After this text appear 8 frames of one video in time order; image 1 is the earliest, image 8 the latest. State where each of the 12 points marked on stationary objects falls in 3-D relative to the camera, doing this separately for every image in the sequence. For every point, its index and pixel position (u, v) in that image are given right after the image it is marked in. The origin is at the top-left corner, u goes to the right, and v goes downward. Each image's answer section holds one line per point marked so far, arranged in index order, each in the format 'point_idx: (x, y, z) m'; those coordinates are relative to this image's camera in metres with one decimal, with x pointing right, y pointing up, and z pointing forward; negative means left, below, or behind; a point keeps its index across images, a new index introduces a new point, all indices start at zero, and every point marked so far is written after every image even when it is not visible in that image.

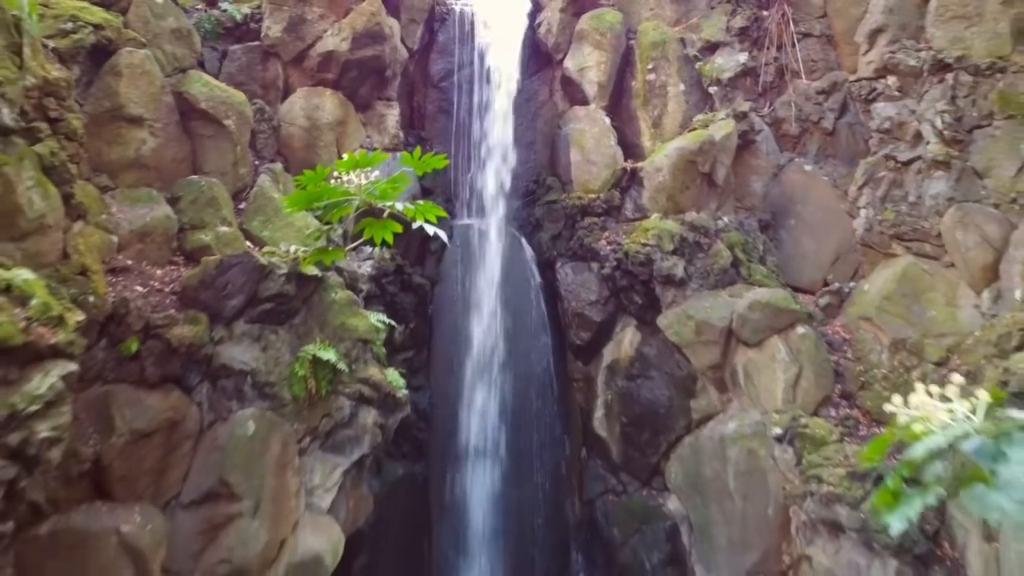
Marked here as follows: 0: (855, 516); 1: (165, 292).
0: (+2.7, -1.8, +6.3) m
1: (-2.4, 0.0, +5.5) m
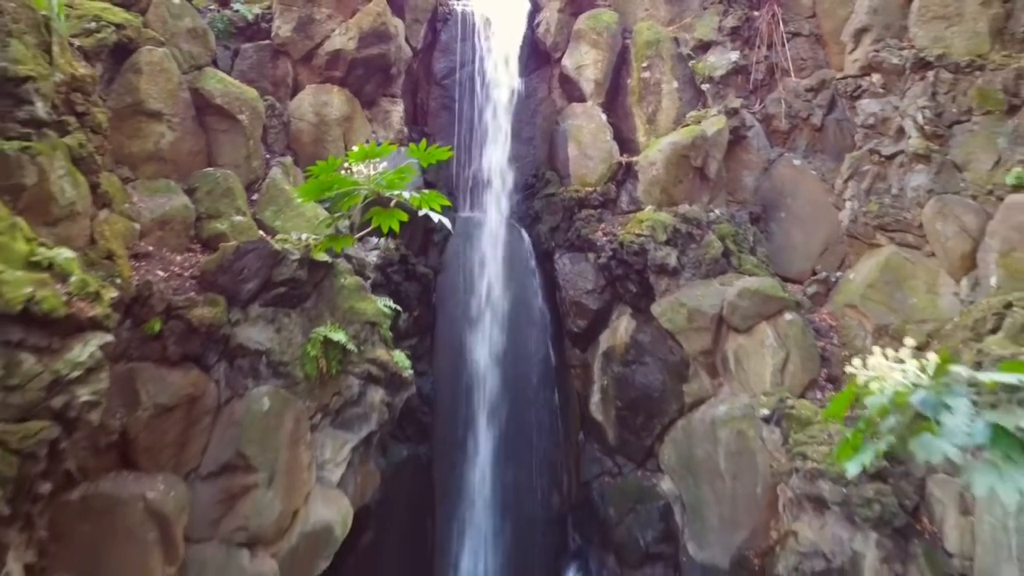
0: (+2.7, -1.7, +6.6) m
1: (-2.4, +0.1, +5.9) m
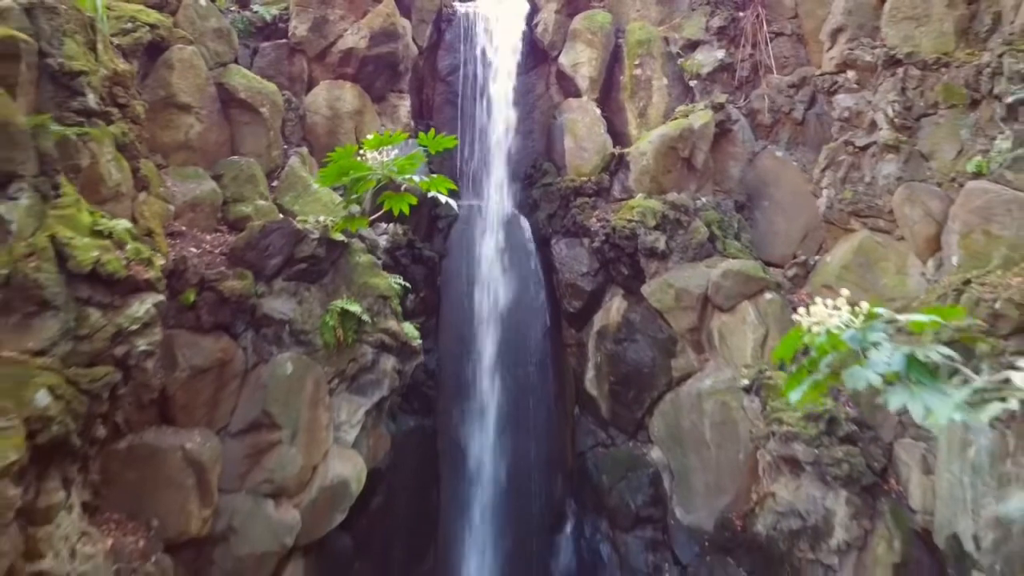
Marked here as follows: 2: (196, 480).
0: (+2.7, -1.5, +7.2) m
1: (-2.4, +0.3, +6.5) m
2: (-2.2, -1.4, +5.7) m
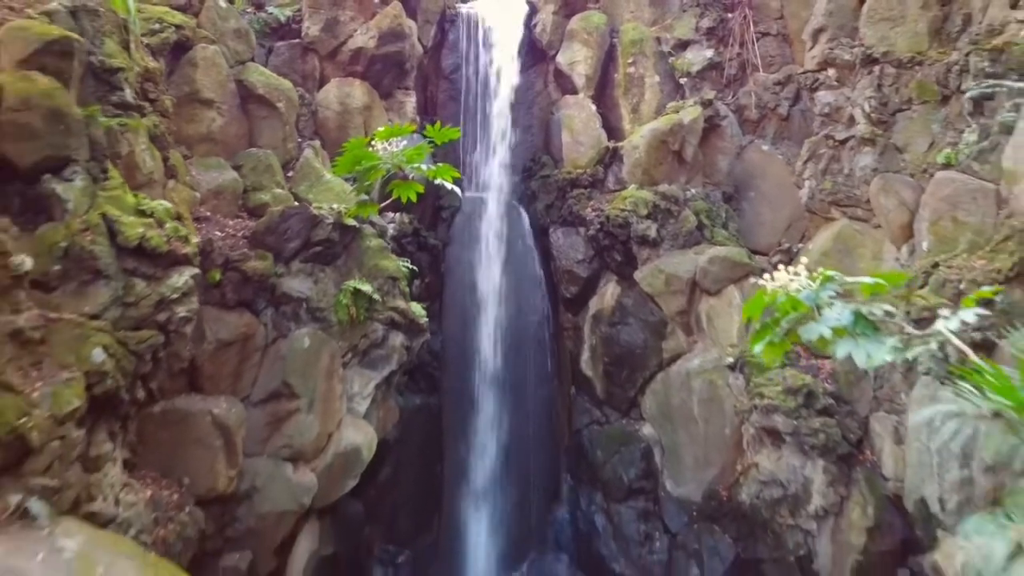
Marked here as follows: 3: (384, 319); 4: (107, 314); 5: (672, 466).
0: (+2.7, -1.3, +7.8) m
1: (-2.4, +0.5, +7.0) m
2: (-2.2, -1.2, +6.2) m
3: (-1.2, -0.3, +7.7) m
4: (-2.4, -0.2, +4.8) m
5: (+1.8, -2.0, +8.9) m
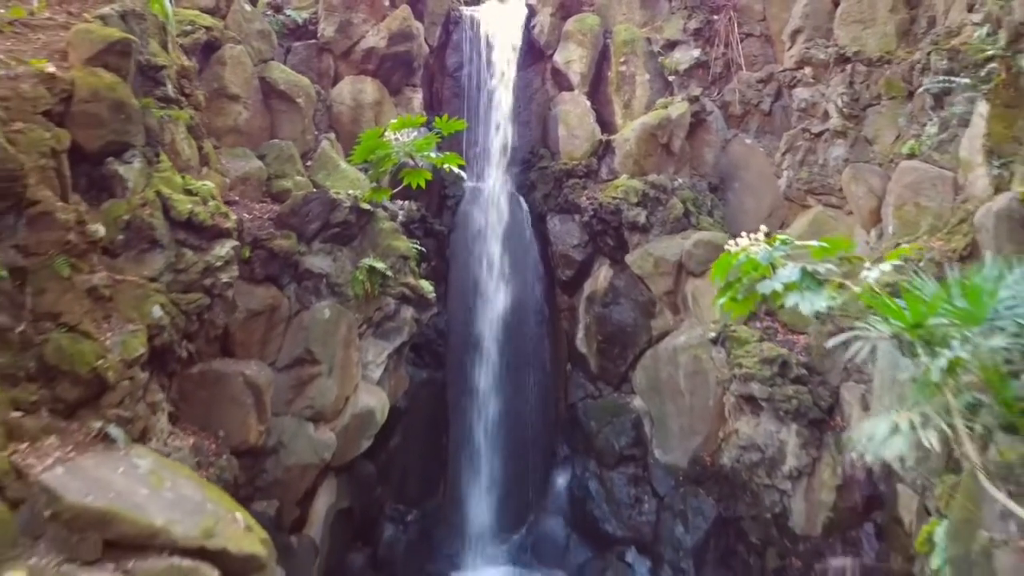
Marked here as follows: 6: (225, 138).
0: (+2.7, -1.1, +8.5) m
1: (-2.4, +0.7, +7.7) m
2: (-2.2, -1.0, +6.9) m
3: (-1.2, -0.1, +8.4) m
4: (-2.4, +0.1, +5.6) m
5: (+1.8, -1.8, +9.6) m
6: (-2.9, +1.5, +8.2) m
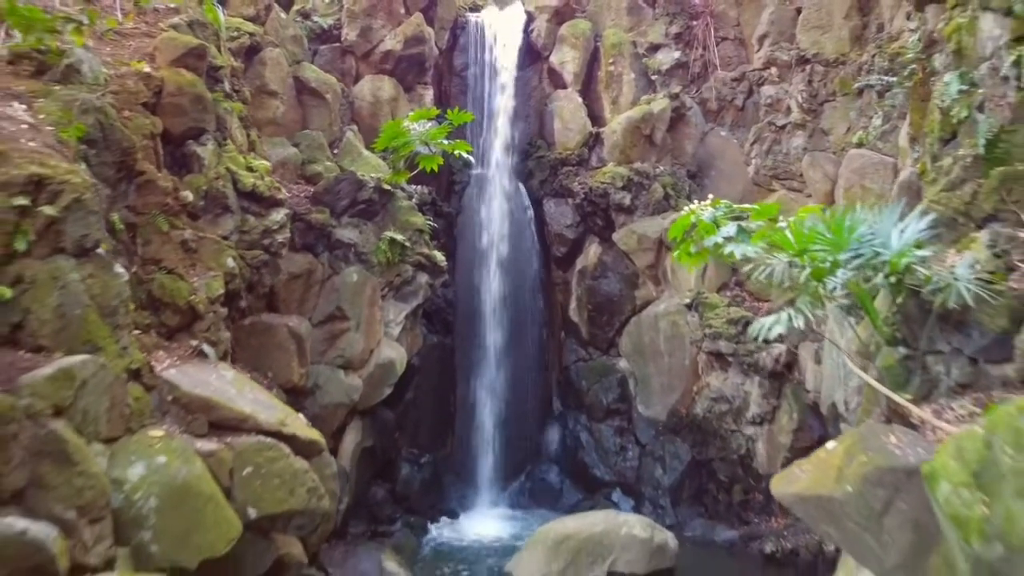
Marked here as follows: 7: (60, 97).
0: (+2.7, -0.7, +9.8) m
1: (-2.4, +1.0, +9.1) m
2: (-2.2, -0.6, +8.3) m
3: (-1.2, +0.3, +9.7) m
4: (-2.4, +0.4, +6.9) m
5: (+1.8, -1.4, +10.9) m
6: (-2.9, +1.9, +9.6) m
7: (-3.0, +1.2, +5.3) m
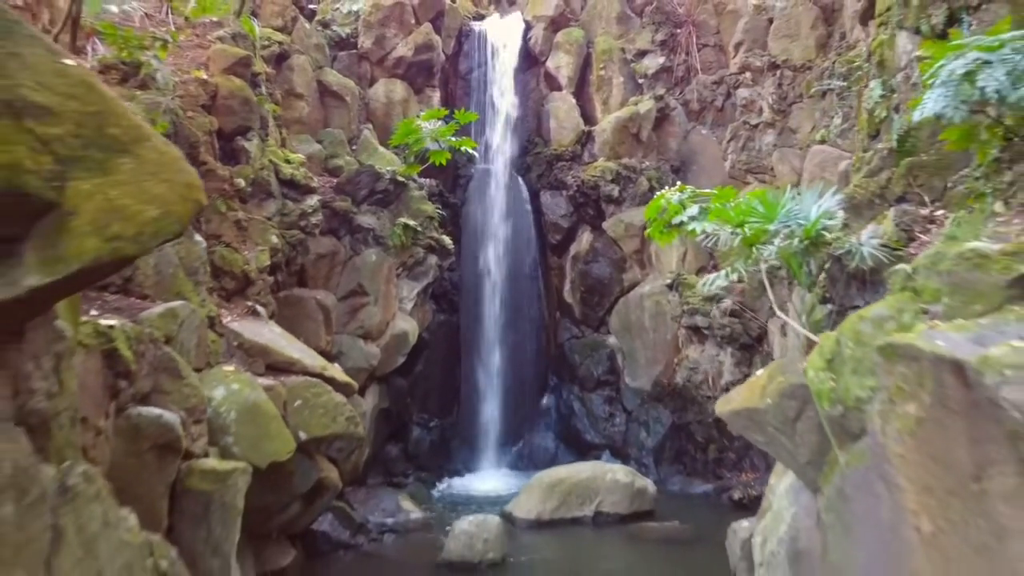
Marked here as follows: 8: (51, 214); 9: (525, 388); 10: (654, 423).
0: (+2.7, -0.5, +11.1) m
1: (-2.4, +1.3, +10.3) m
2: (-2.2, -0.3, +9.5) m
3: (-1.2, +0.6, +11.0) m
4: (-2.4, +0.7, +8.1) m
5: (+1.8, -1.1, +12.2) m
6: (-2.9, +2.2, +10.8) m
7: (-3.0, +1.5, +6.5) m
8: (-1.4, +0.2, +2.4) m
9: (+0.2, -1.7, +13.3) m
10: (+2.1, -2.0, +11.8) m
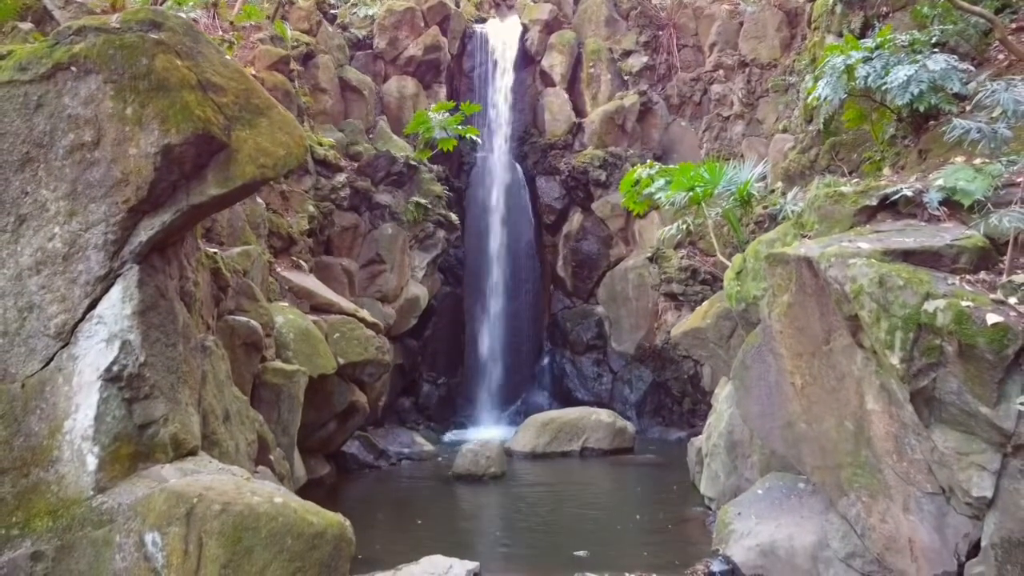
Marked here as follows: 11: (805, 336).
0: (+2.7, 0.0, +12.6) m
1: (-2.4, +1.7, +11.8) m
2: (-2.3, +0.1, +11.0) m
3: (-1.2, +1.0, +12.5) m
4: (-2.4, +1.1, +9.6) m
5: (+1.7, -0.7, +13.7) m
6: (-3.0, +2.6, +12.3) m
7: (-3.0, +2.0, +8.0) m
8: (-1.4, +0.7, +3.9) m
9: (+0.2, -1.2, +14.9) m
10: (+2.1, -1.5, +13.3) m
11: (+1.8, -0.3, +4.9) m
